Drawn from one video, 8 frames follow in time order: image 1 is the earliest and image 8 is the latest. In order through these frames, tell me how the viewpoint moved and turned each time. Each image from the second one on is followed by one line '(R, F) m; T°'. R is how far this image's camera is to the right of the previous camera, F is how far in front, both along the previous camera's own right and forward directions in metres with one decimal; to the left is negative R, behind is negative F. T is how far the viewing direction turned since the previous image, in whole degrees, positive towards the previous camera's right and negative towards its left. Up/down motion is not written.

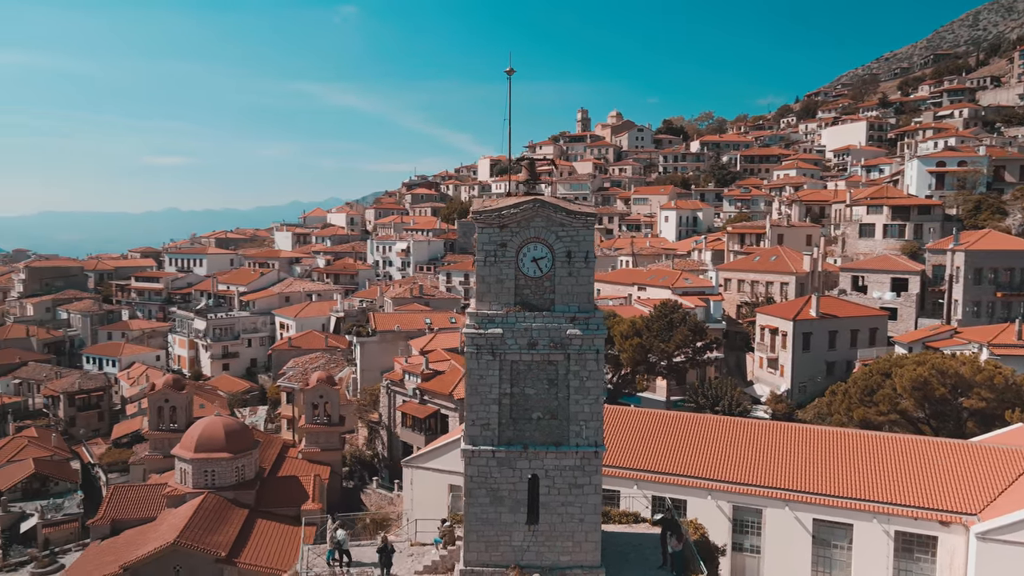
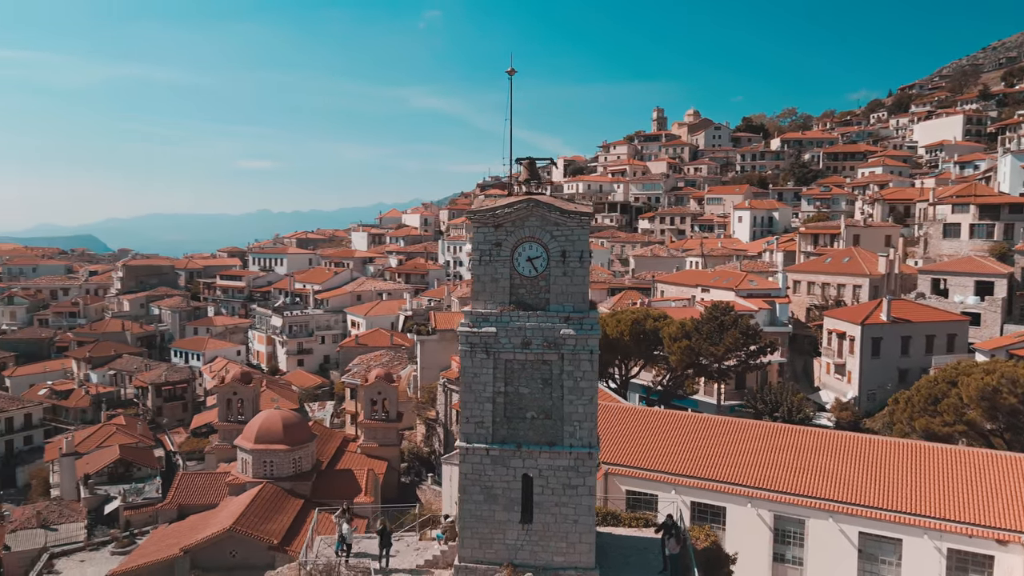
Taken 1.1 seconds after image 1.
(+1.0, 0.0) m; -6°
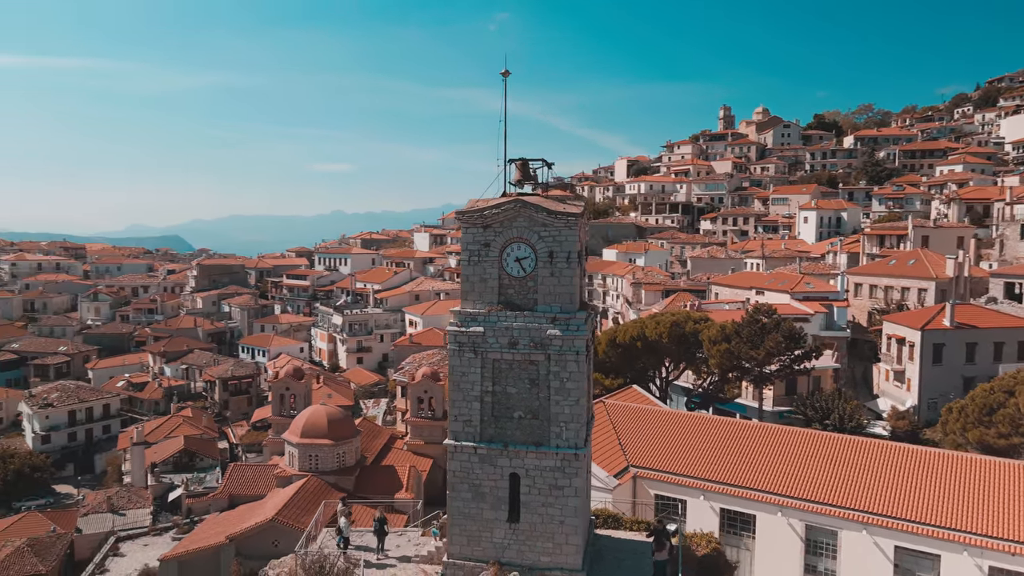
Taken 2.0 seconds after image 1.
(+1.0, 0.0) m; -5°
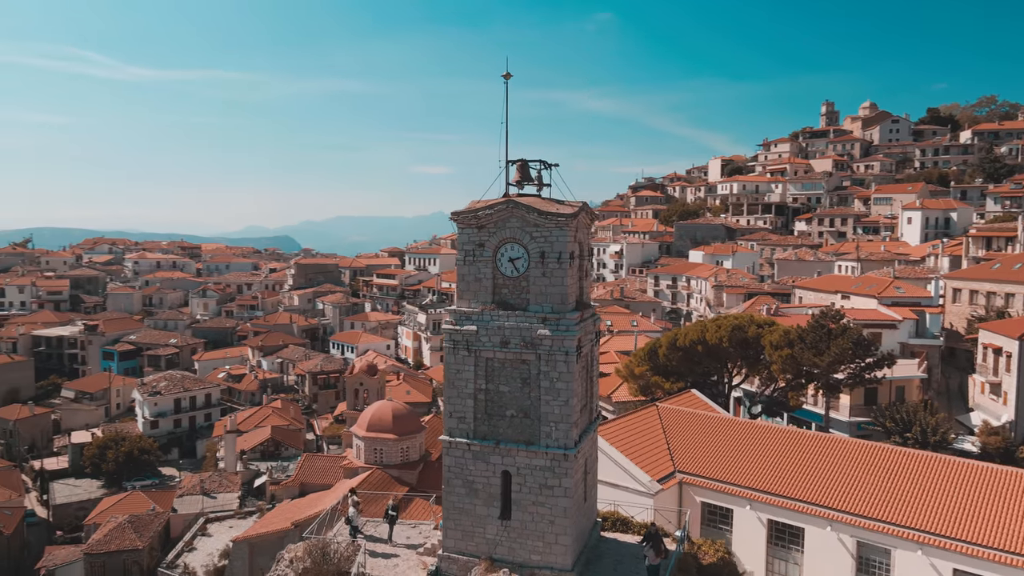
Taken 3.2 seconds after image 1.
(+1.3, 0.0) m; -7°
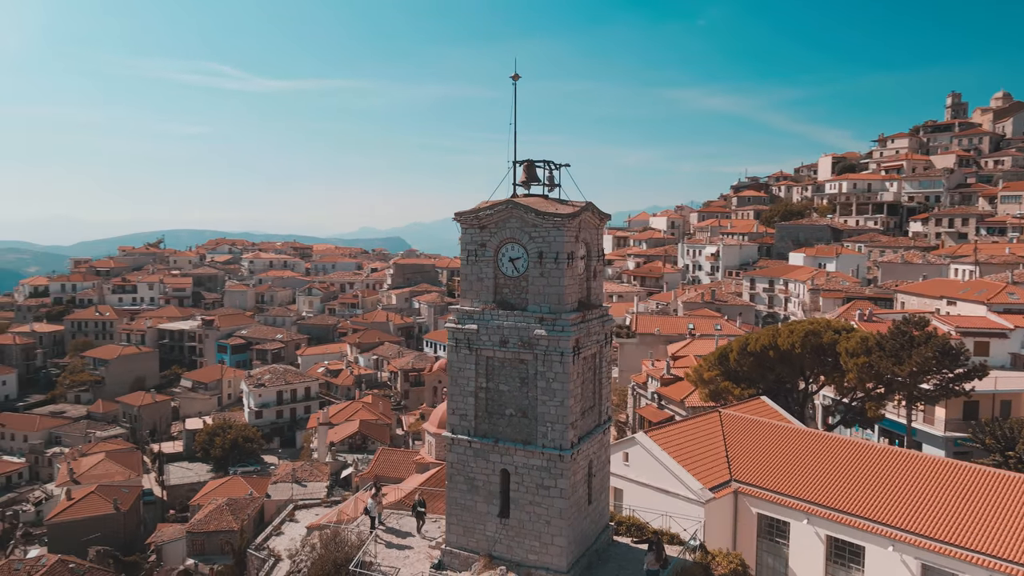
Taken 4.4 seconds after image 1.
(+1.3, 0.0) m; -8°
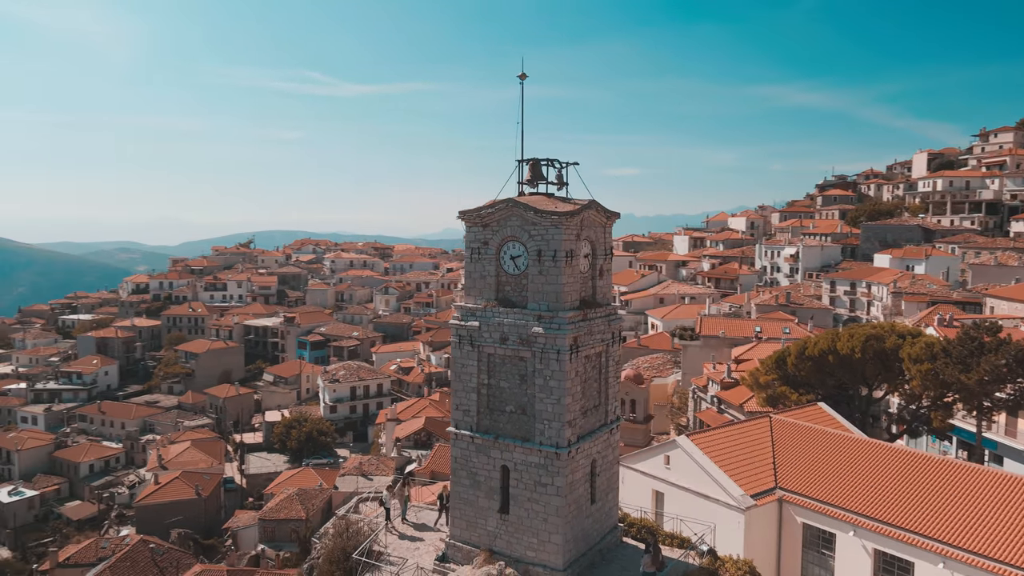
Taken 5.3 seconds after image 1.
(+1.0, 0.0) m; -6°
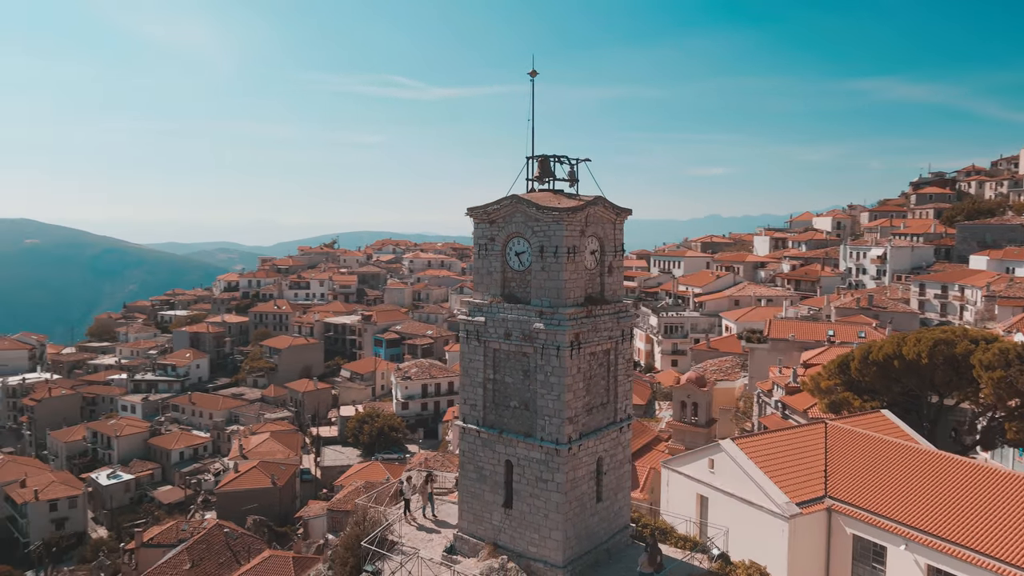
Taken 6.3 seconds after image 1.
(+1.0, 0.0) m; -6°
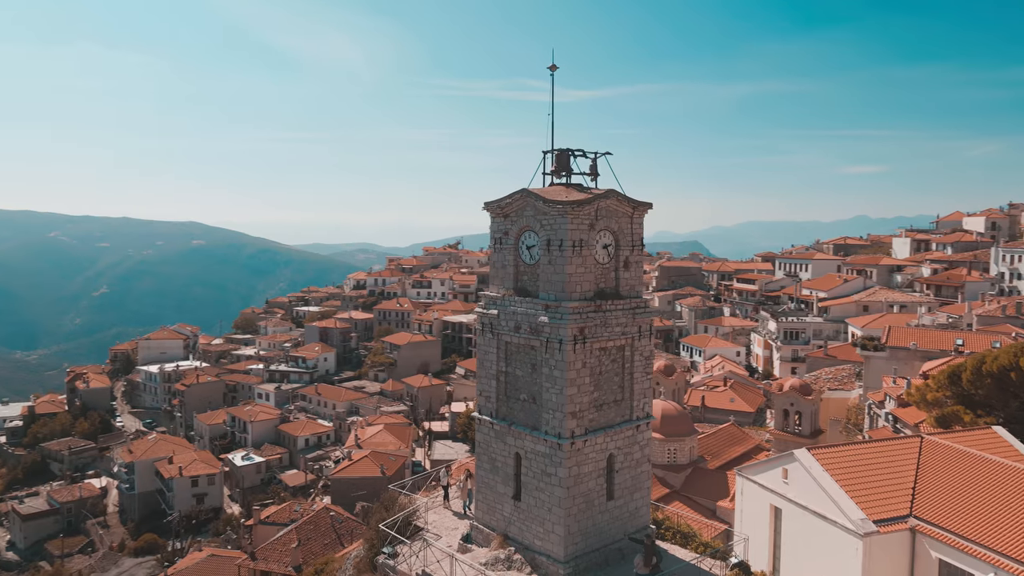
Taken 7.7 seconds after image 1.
(+1.5, +0.1) m; -10°
